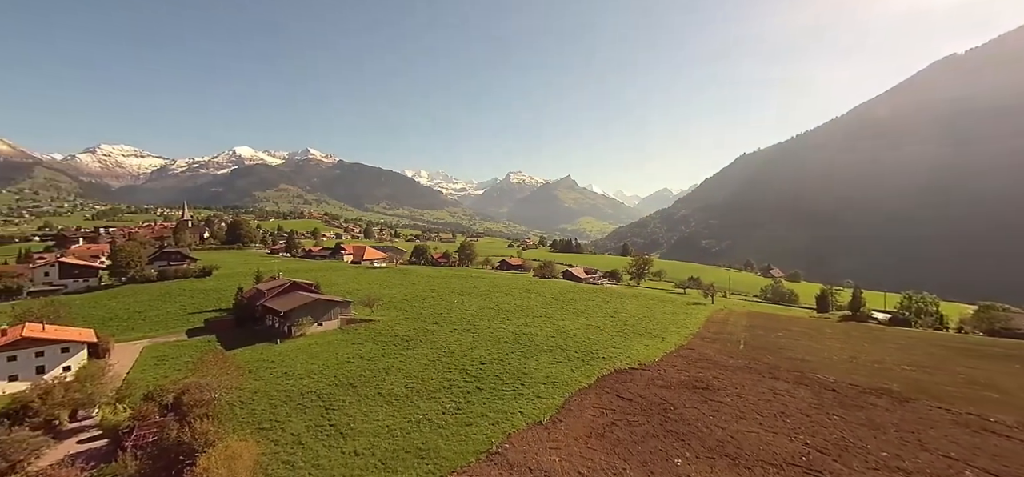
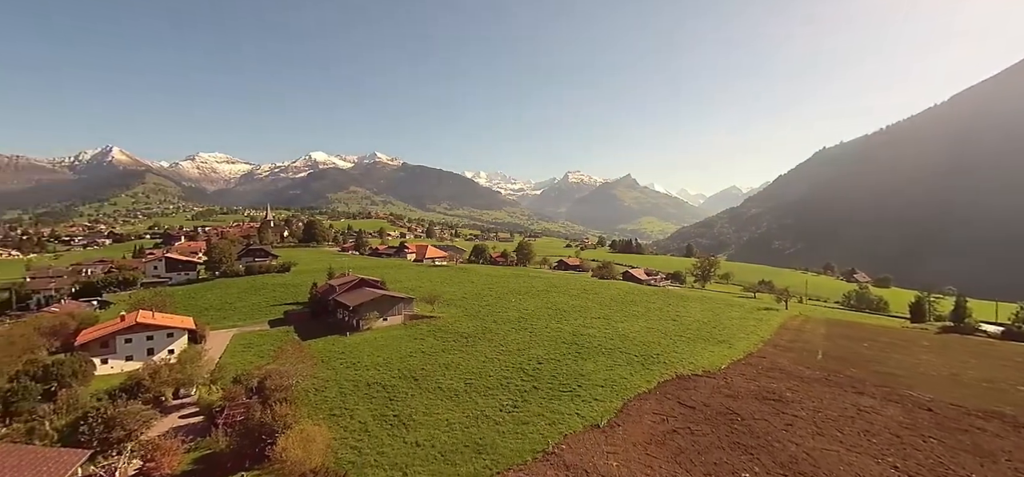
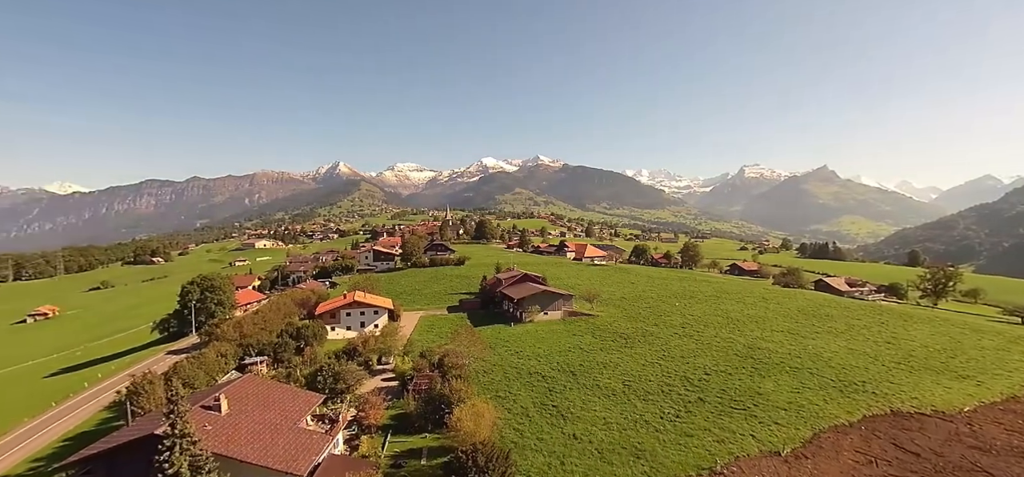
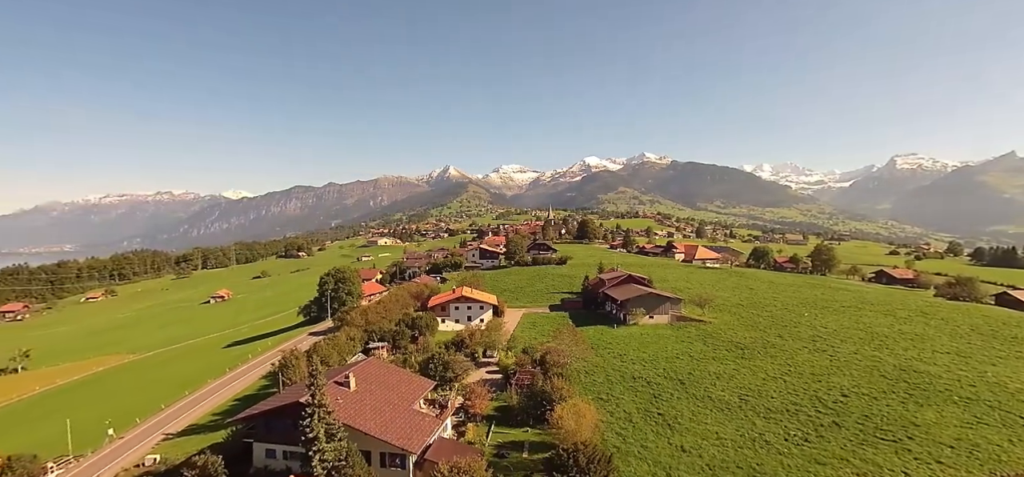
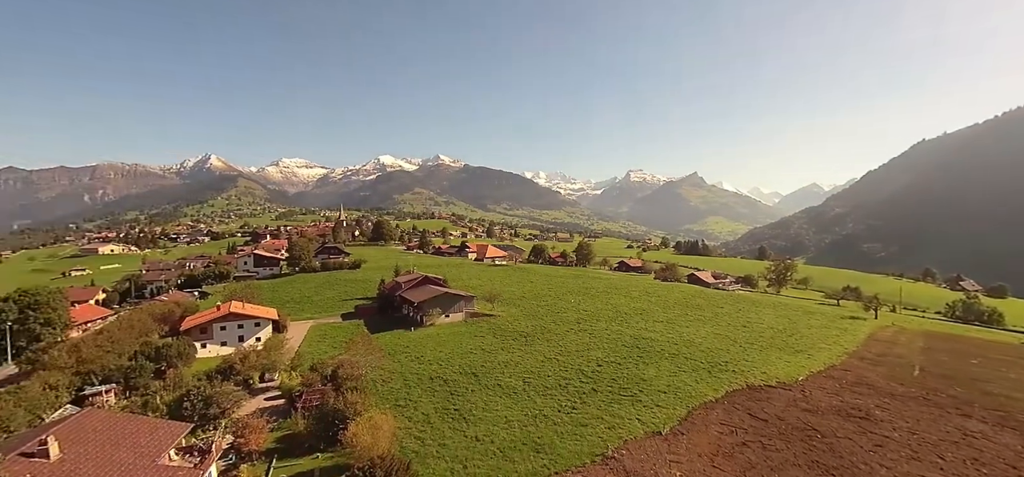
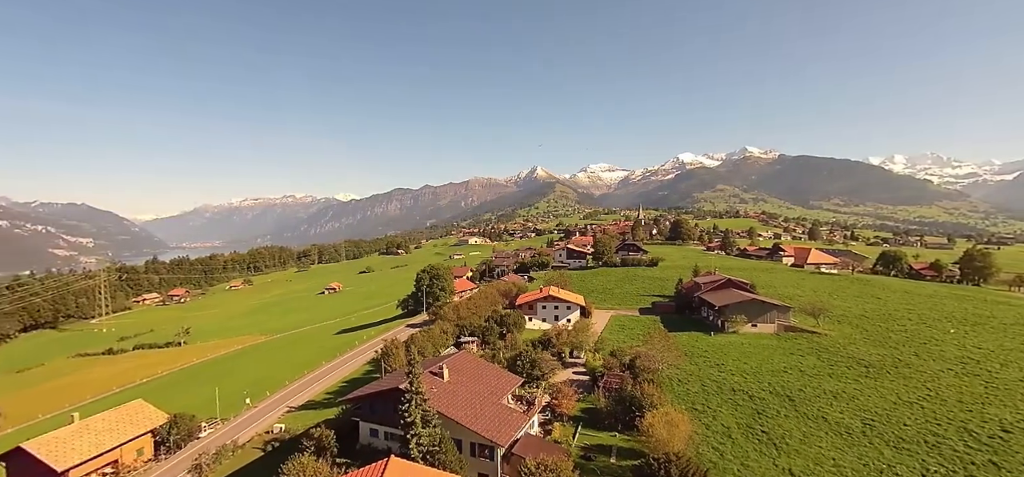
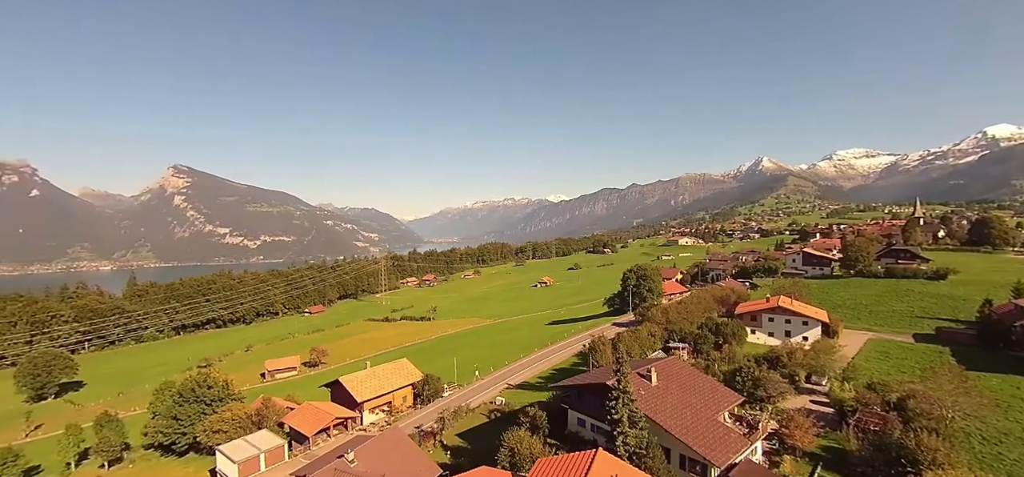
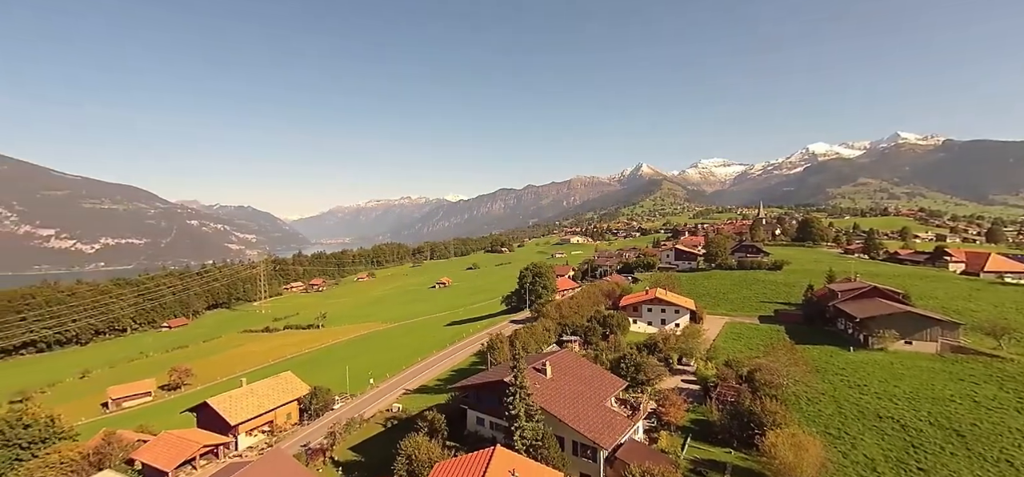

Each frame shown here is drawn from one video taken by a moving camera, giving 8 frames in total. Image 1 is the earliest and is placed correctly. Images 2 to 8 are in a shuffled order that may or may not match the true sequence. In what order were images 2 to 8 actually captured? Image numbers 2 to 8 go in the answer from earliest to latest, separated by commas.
2, 5, 3, 4, 6, 8, 7
